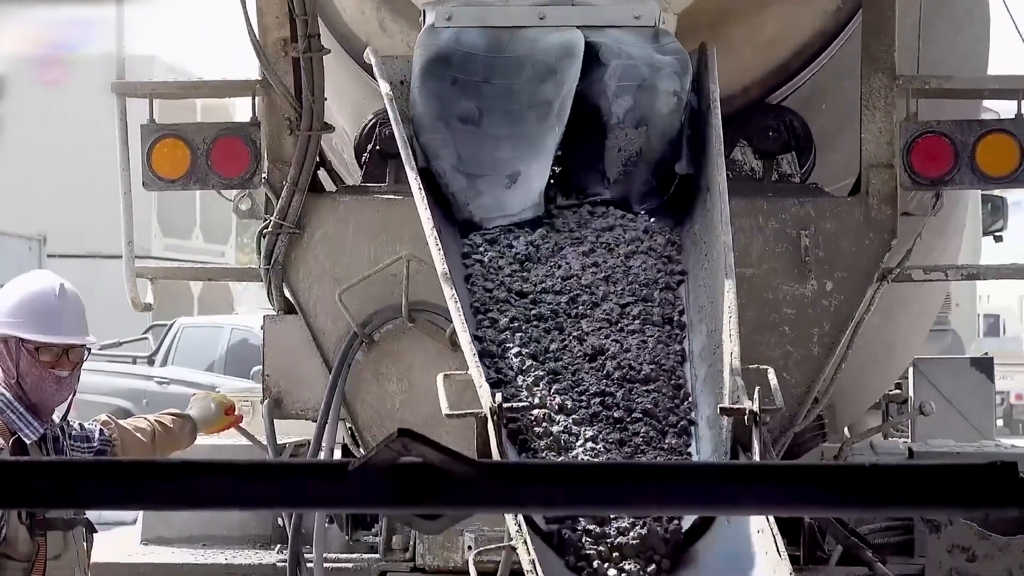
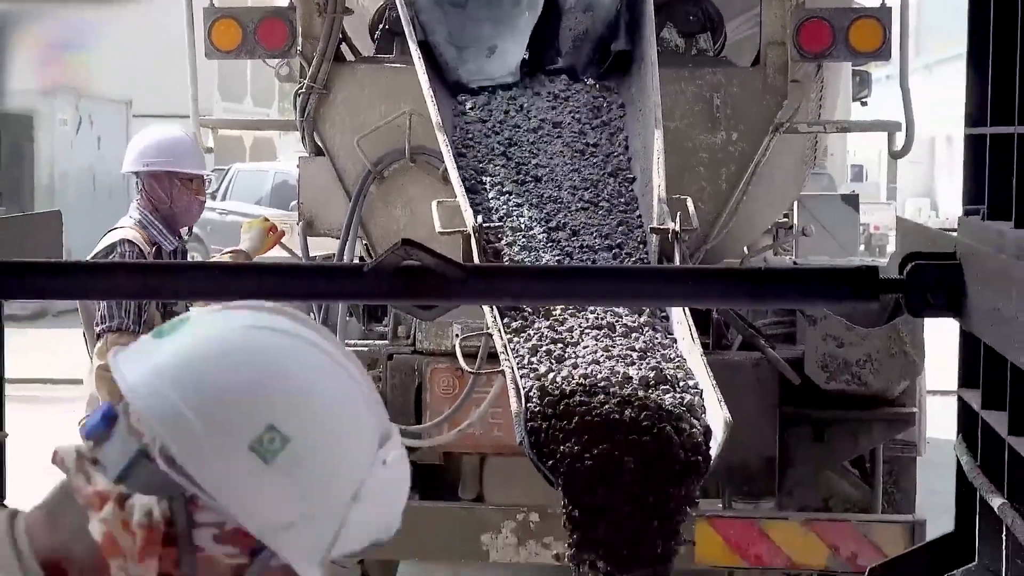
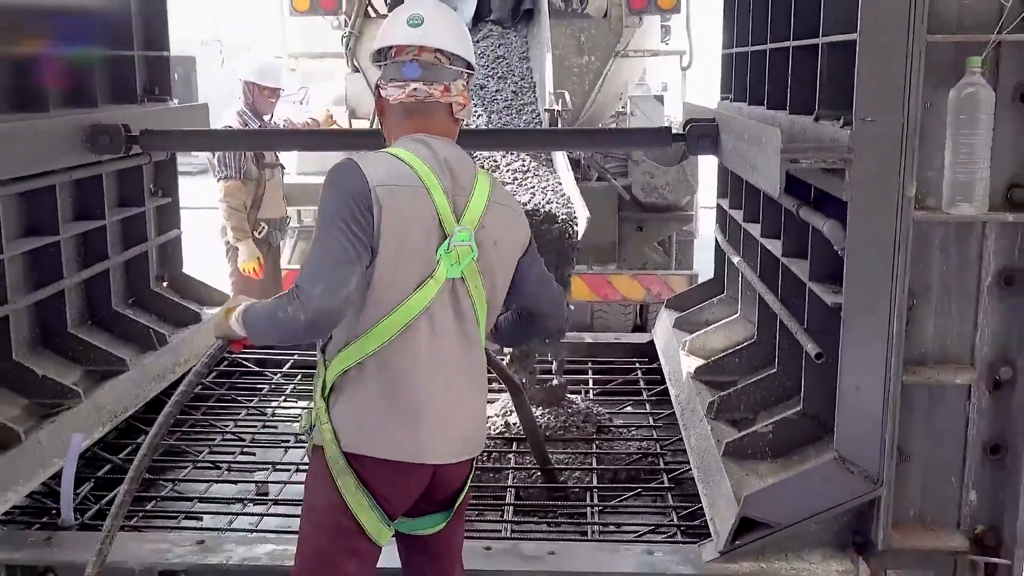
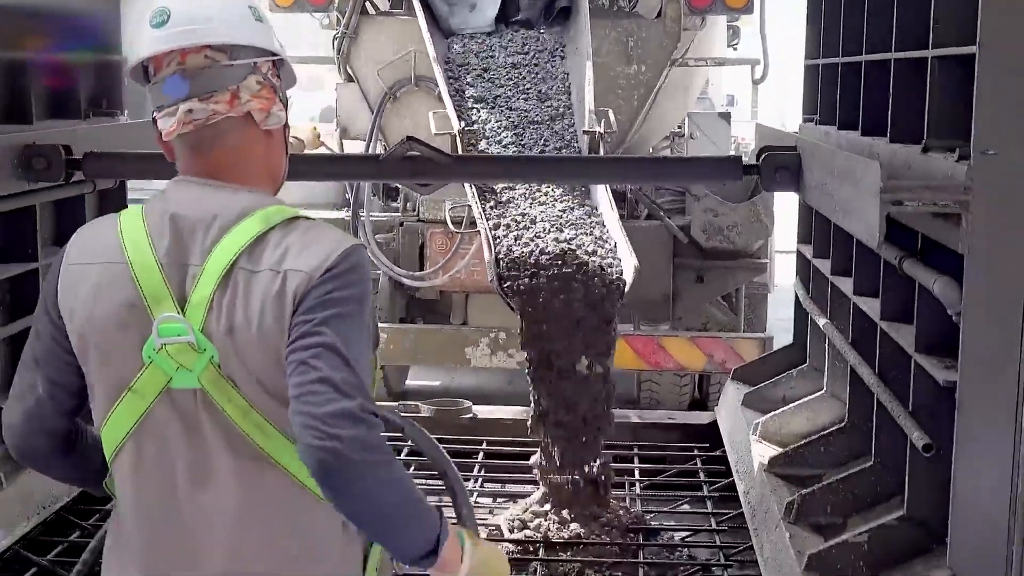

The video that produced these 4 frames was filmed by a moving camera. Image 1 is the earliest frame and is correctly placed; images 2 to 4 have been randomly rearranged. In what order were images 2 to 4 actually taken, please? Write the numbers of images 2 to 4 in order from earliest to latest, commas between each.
2, 4, 3
